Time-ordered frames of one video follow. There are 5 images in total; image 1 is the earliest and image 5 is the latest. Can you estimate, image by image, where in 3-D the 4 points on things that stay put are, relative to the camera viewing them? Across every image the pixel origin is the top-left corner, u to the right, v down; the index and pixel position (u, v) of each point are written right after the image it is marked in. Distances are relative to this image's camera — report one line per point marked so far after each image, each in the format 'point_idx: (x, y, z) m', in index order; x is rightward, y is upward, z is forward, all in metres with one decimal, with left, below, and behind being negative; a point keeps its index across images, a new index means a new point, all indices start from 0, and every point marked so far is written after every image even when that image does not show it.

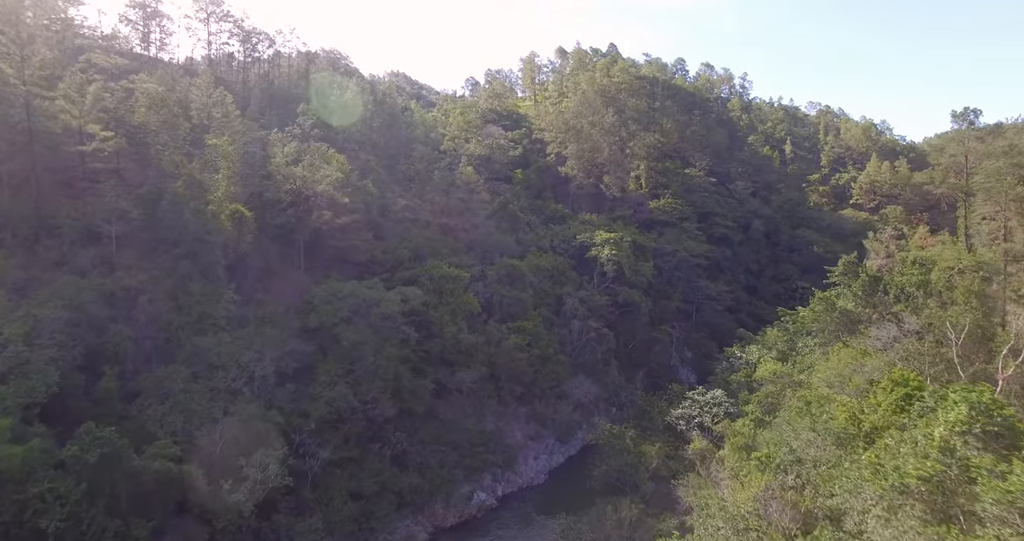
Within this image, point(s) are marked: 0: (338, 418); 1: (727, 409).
0: (-4.8, -4.1, +18.2) m
1: (+6.6, -4.3, +20.2) m
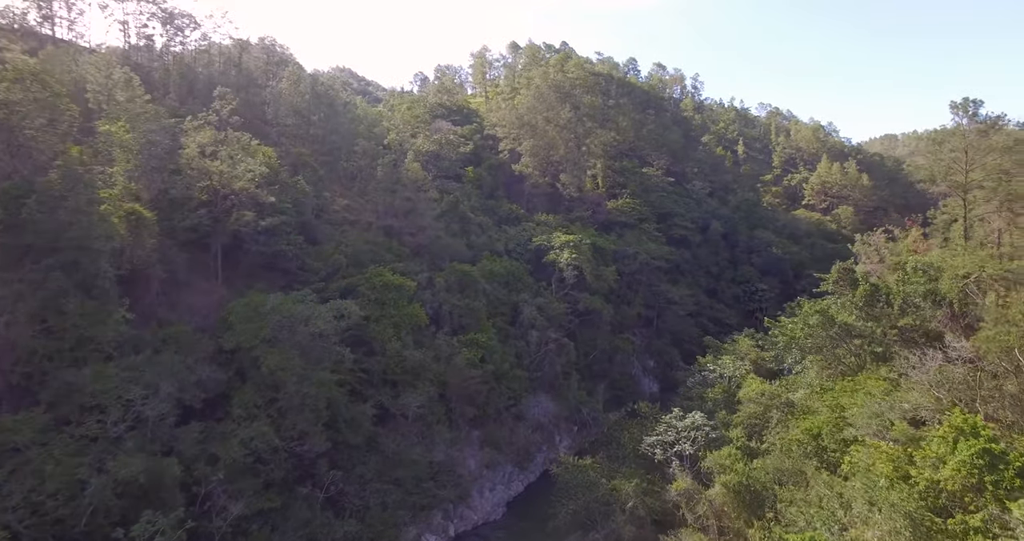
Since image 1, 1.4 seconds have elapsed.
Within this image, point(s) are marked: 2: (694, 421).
0: (-5.9, -4.4, +15.1) m
1: (+5.4, -4.5, +17.9) m
2: (+5.1, -4.2, +18.3) m
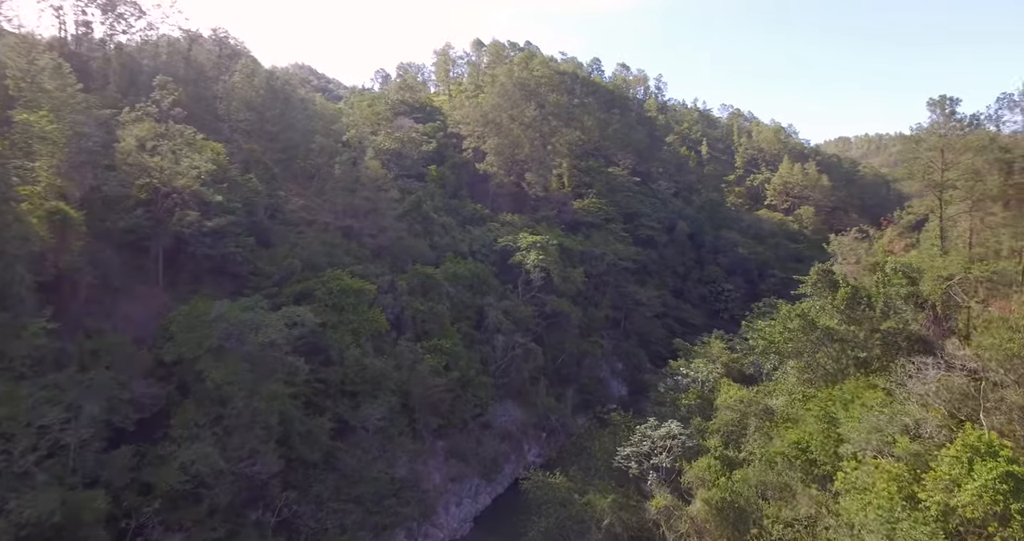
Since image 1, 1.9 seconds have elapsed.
0: (-6.5, -4.5, +13.8) m
1: (+4.5, -4.5, +17.2) m
2: (+4.2, -4.3, +17.6) m
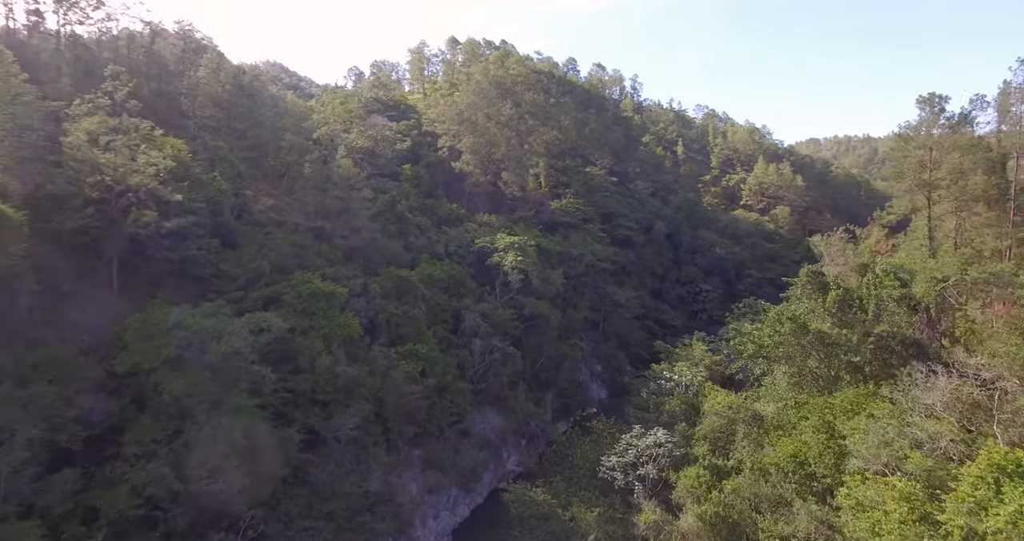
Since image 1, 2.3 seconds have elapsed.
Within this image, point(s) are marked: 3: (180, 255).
0: (-6.9, -4.6, +12.7) m
1: (+4.0, -4.6, +16.5) m
2: (+3.7, -4.3, +16.9) m
3: (-8.8, +0.4, +17.5) m
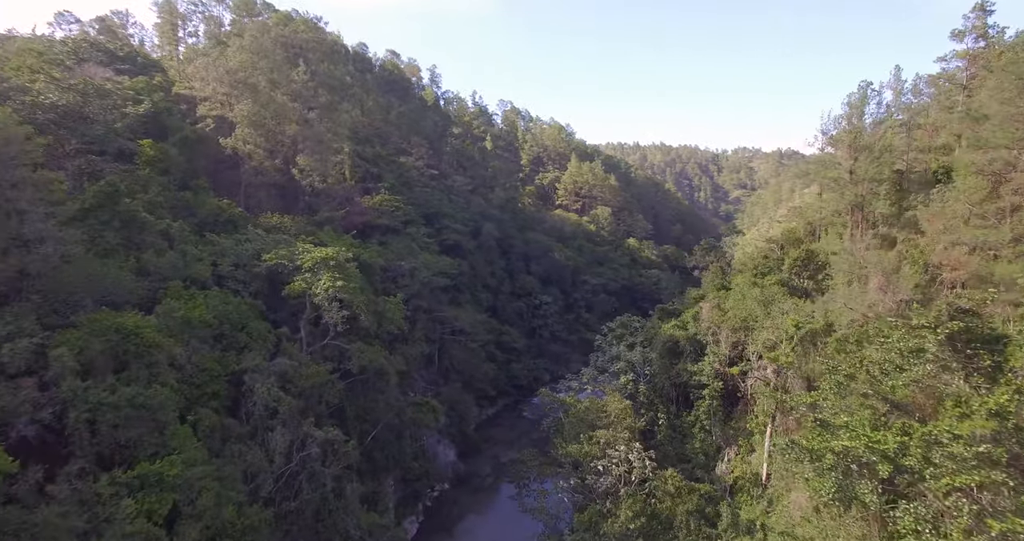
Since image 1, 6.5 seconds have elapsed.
0: (-6.3, -5.5, +0.8) m
1: (+2.8, -5.2, +7.9) m
2: (+2.4, -4.9, +8.2) m
3: (-9.9, -0.6, +4.8) m
